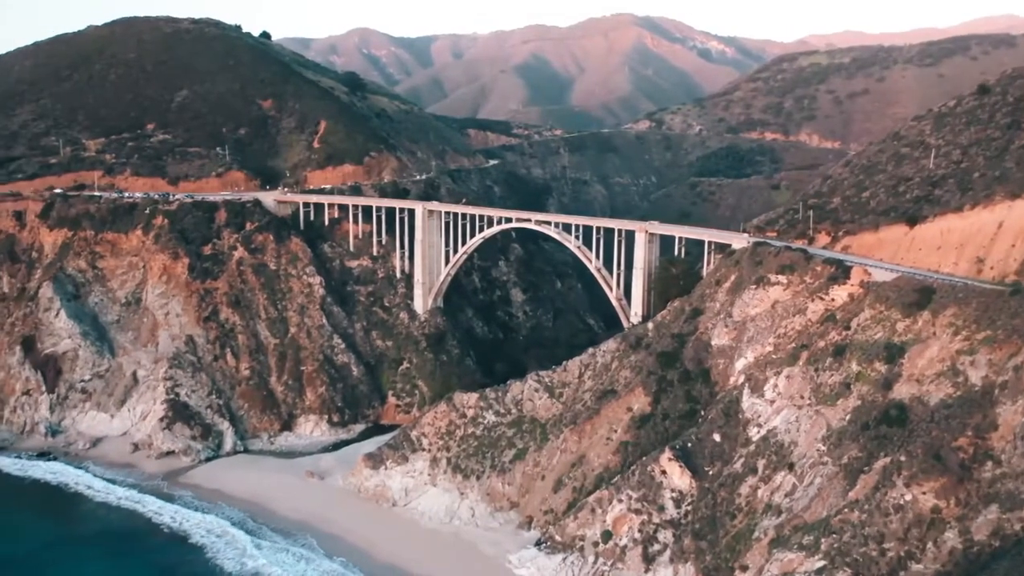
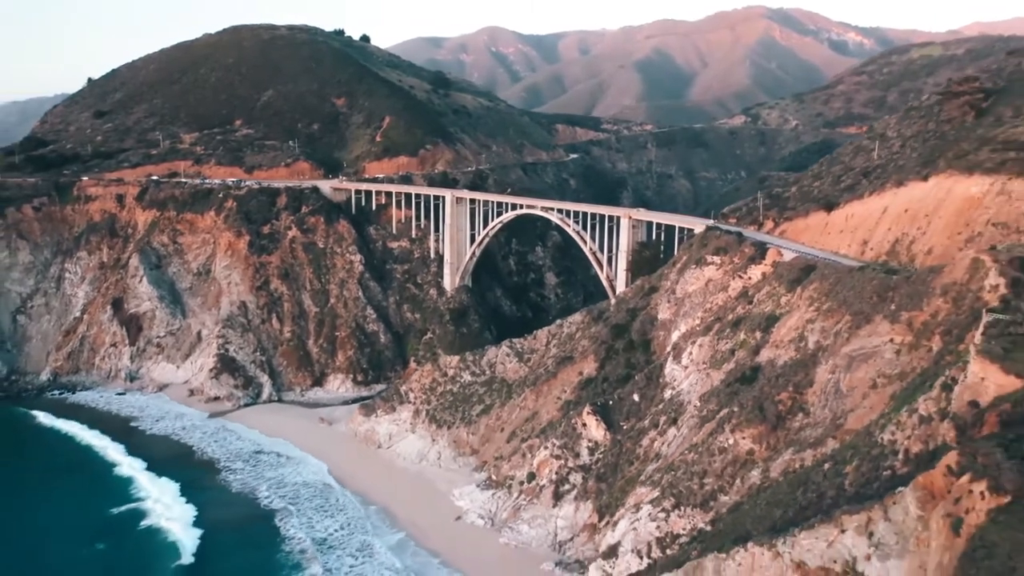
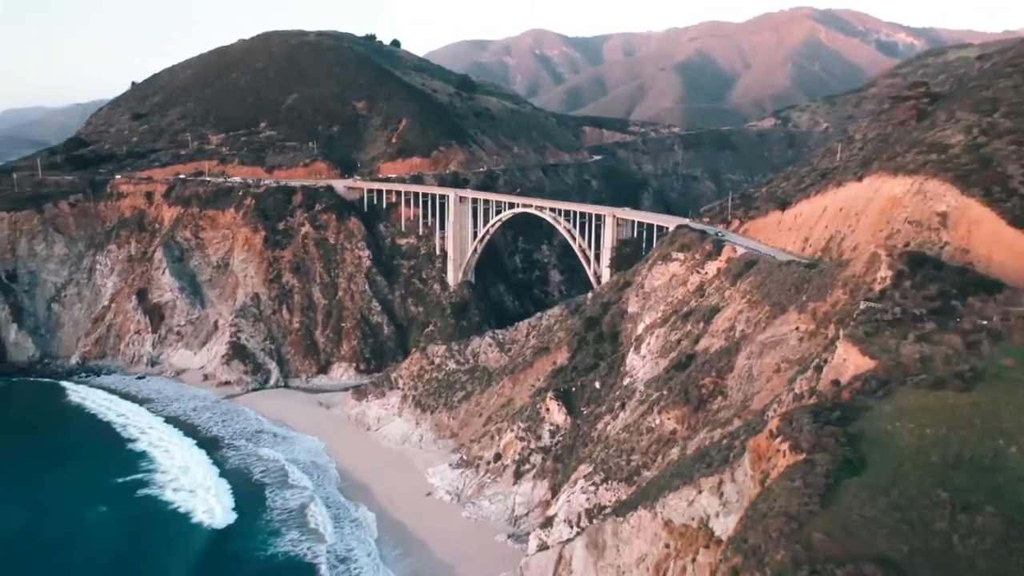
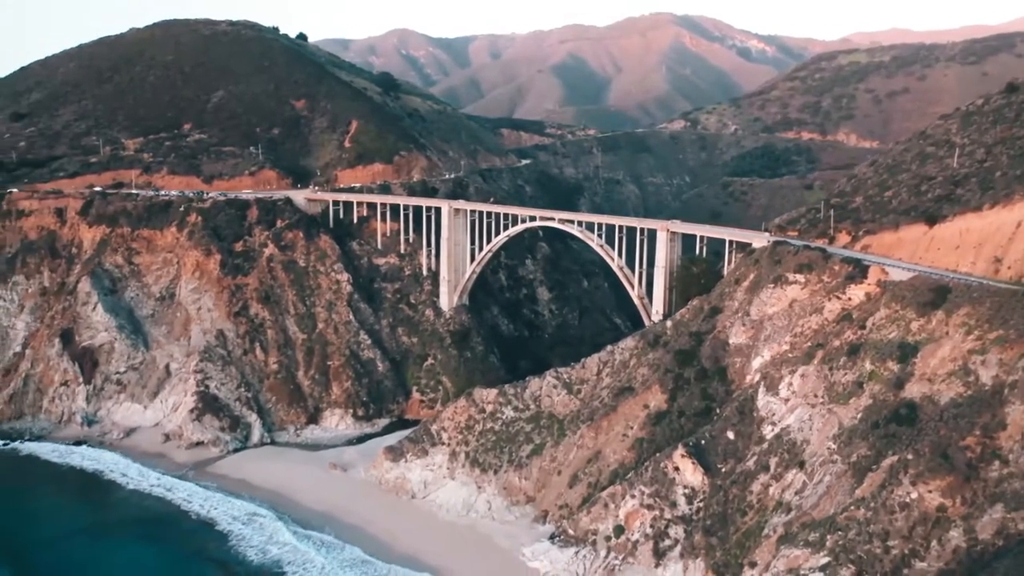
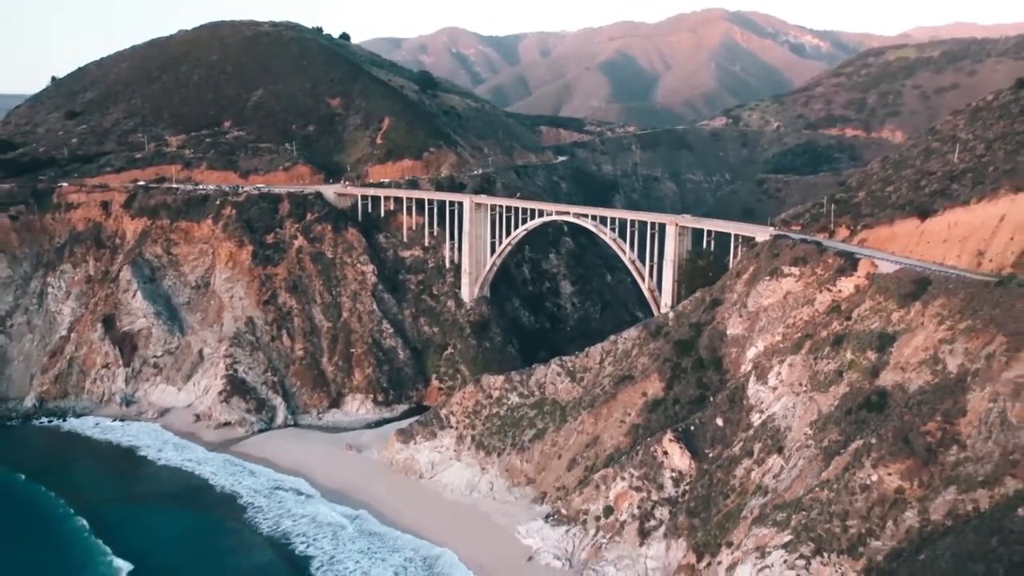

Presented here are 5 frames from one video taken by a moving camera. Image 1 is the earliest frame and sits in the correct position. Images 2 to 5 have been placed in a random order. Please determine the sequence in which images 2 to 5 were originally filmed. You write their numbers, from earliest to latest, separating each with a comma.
4, 5, 2, 3
